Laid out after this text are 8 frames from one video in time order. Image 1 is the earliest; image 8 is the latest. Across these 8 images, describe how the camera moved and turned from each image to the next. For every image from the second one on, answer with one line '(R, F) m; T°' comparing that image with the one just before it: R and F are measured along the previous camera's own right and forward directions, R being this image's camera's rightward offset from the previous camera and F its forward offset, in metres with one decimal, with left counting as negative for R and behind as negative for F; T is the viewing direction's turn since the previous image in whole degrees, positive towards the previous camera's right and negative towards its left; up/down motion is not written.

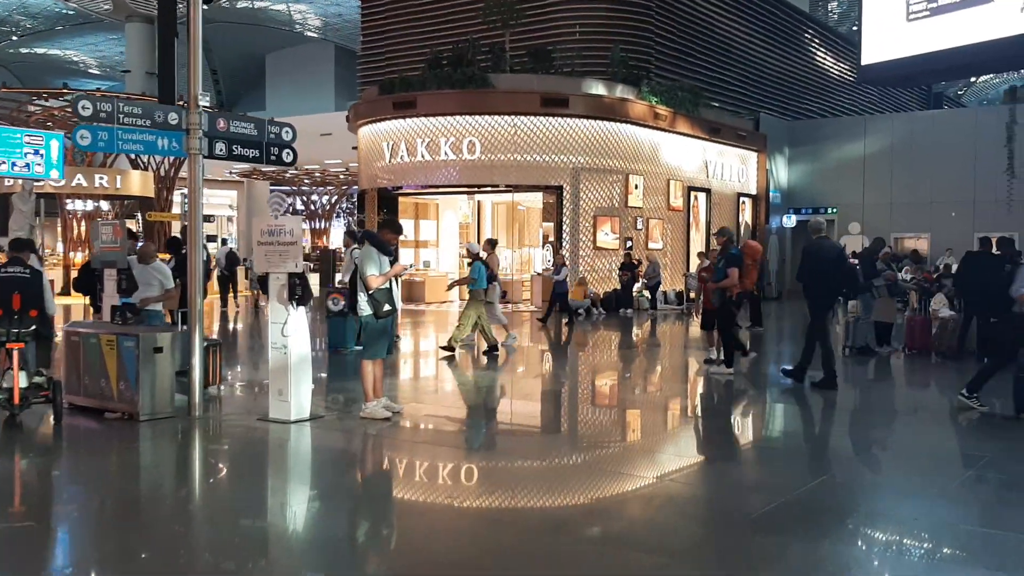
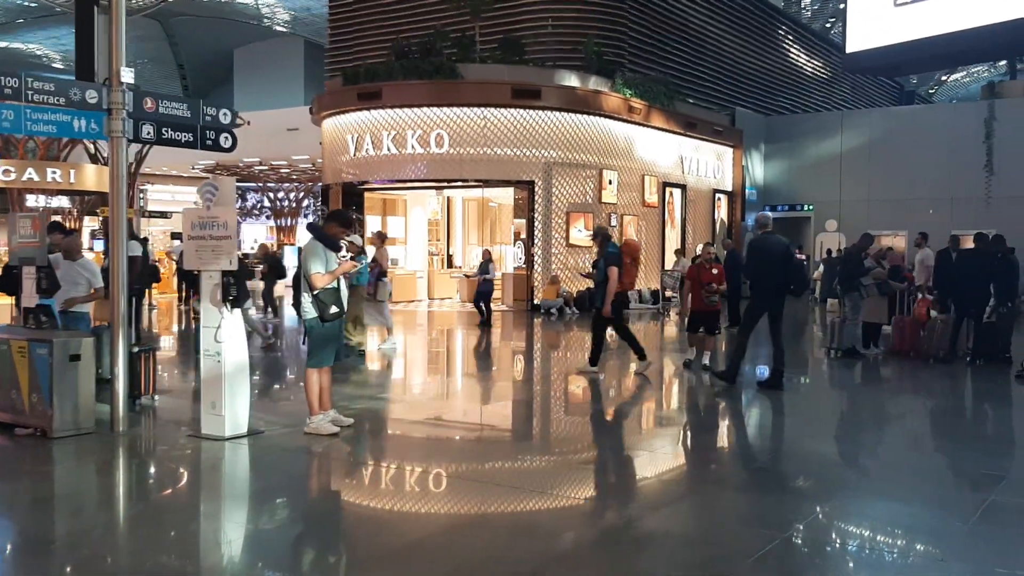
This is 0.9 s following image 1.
(+0.1, +0.6) m; +2°
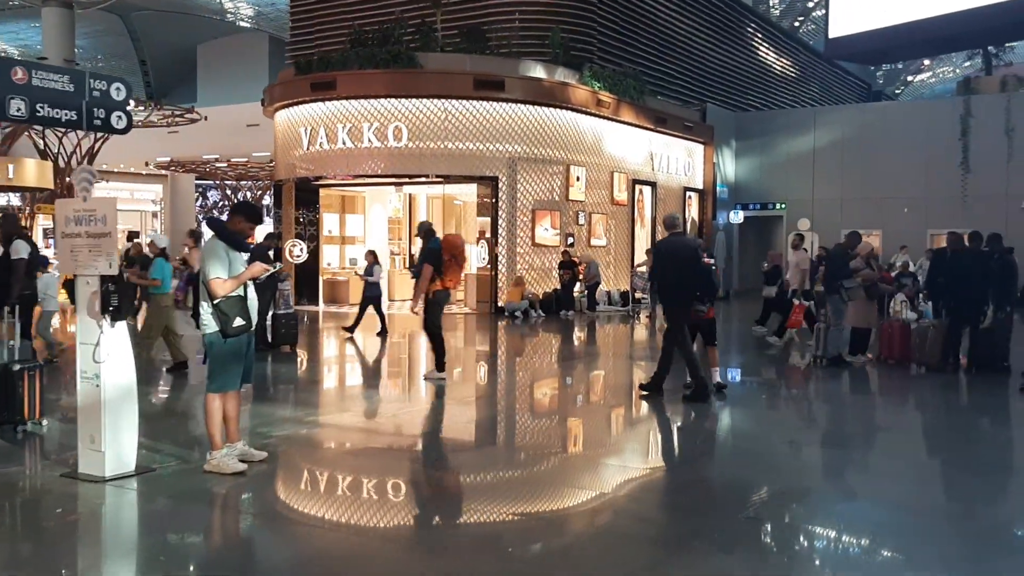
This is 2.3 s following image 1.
(+0.1, +0.8) m; +2°
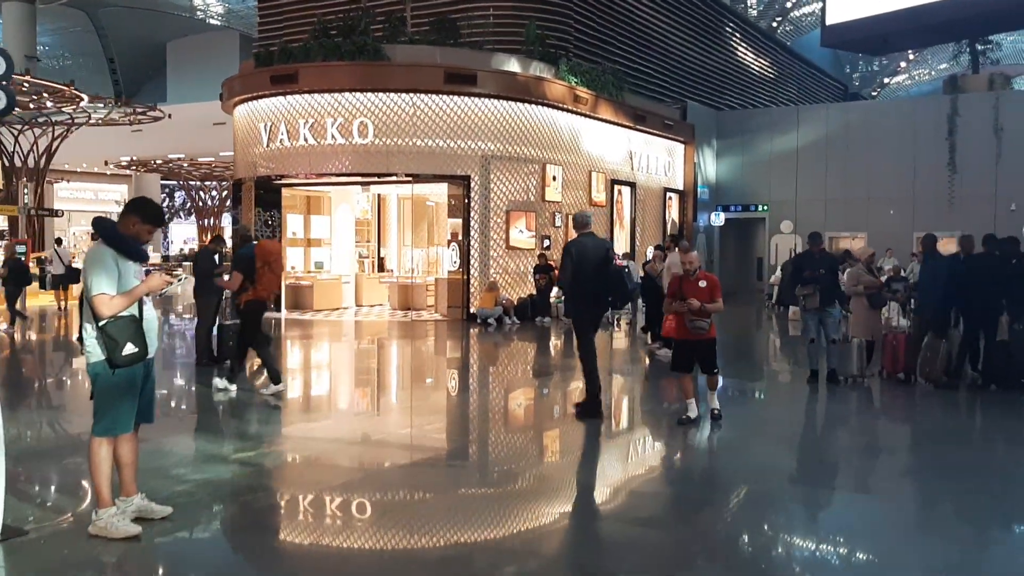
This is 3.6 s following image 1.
(+0.1, +0.8) m; +2°
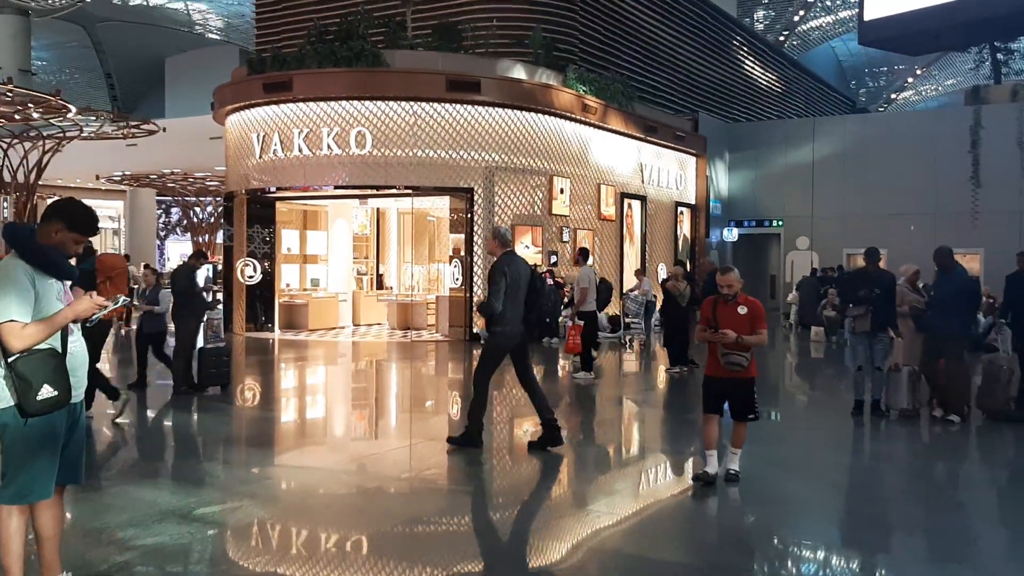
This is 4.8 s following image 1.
(-0.1, +0.7) m; 0°
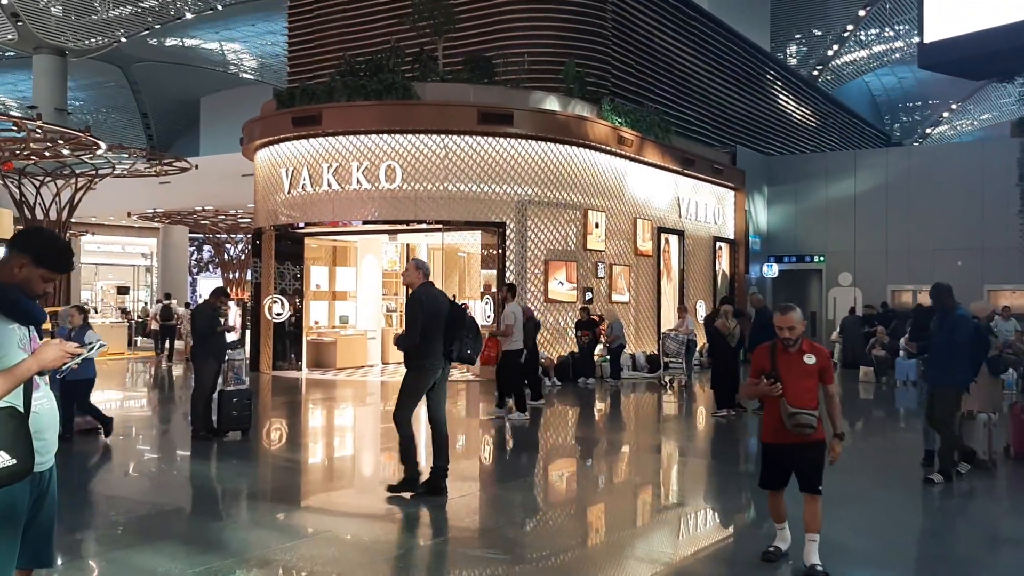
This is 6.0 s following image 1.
(-0.1, +0.5) m; -2°
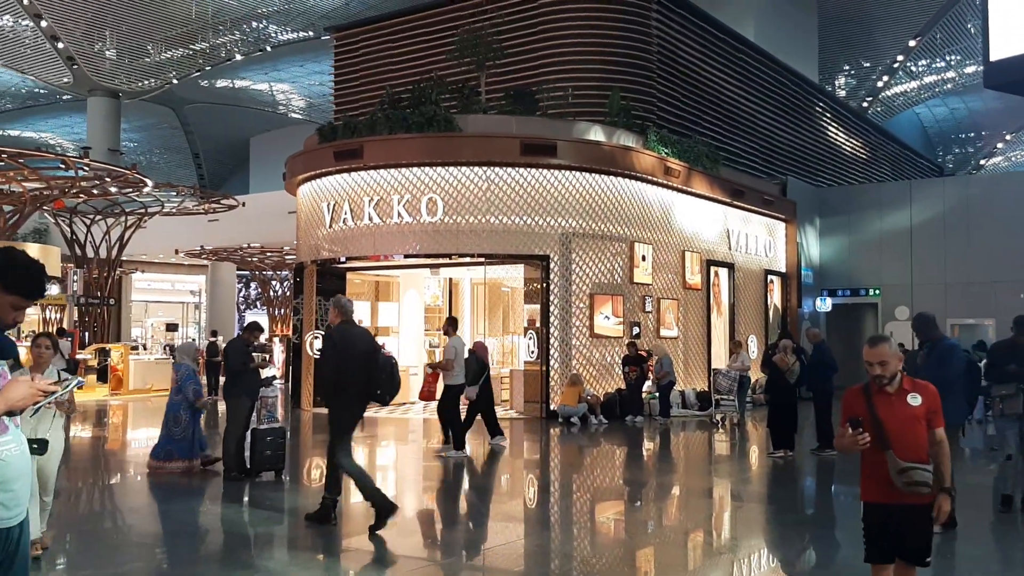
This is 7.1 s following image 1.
(0.0, +0.3) m; -3°
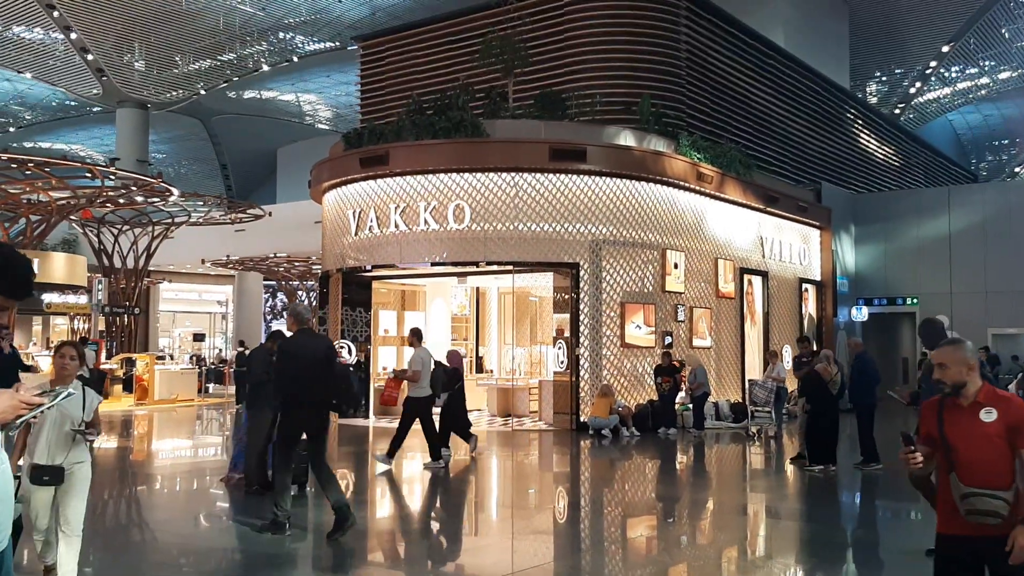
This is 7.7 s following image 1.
(-0.1, +0.3) m; -2°
